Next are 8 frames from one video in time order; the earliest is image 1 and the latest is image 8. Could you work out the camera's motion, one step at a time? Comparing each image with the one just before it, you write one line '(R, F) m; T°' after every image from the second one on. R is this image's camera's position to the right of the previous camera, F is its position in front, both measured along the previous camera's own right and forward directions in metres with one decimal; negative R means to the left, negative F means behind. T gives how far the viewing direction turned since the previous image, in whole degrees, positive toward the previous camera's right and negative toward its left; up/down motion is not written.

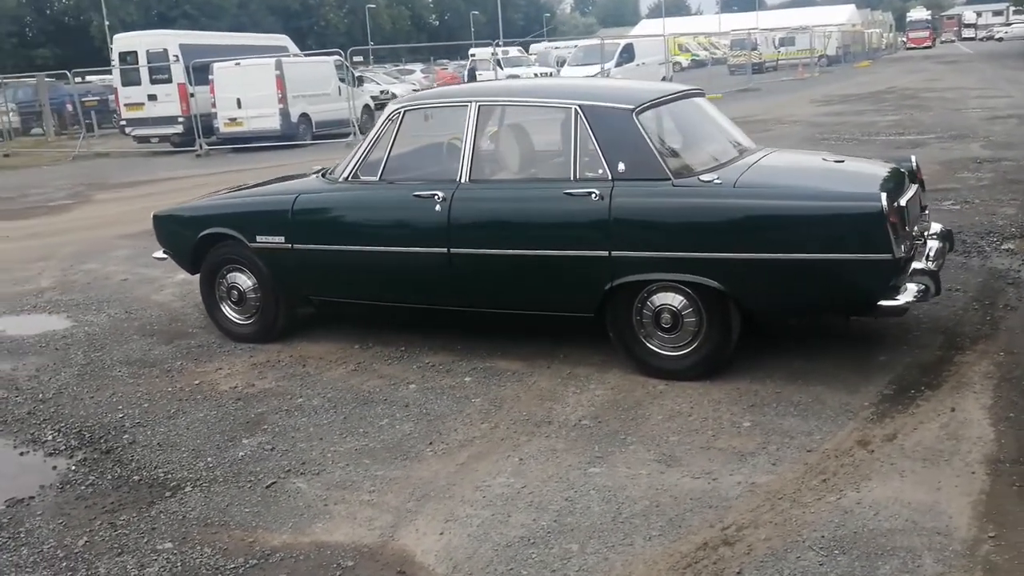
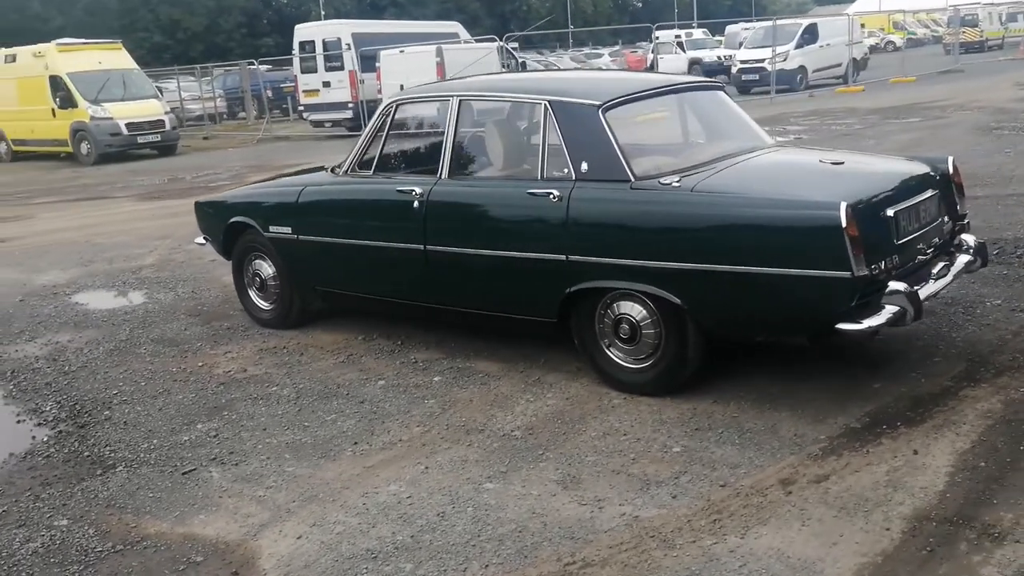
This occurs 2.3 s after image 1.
(+1.3, +0.3) m; -13°
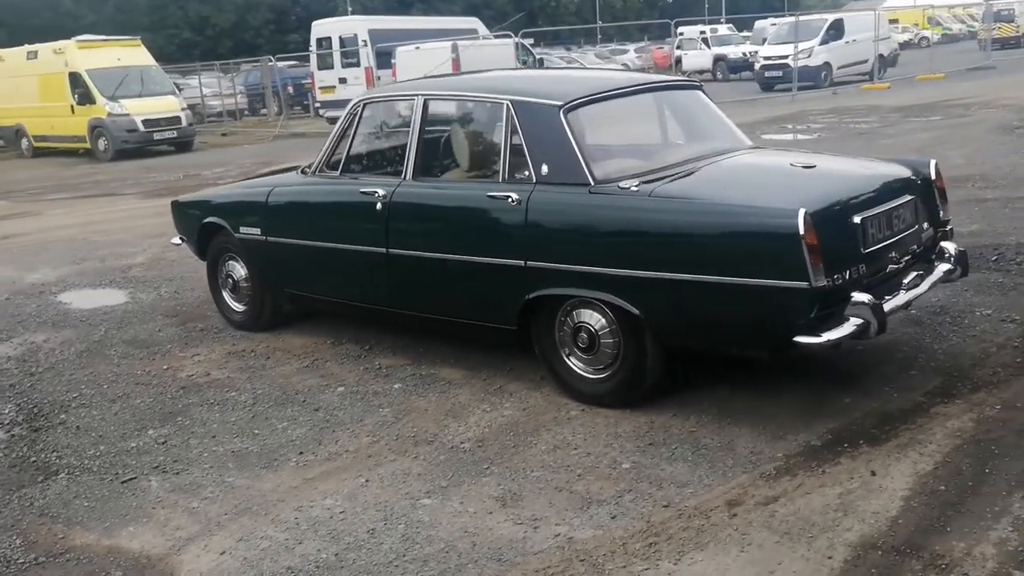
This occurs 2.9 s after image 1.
(+0.4, +0.2) m; -2°
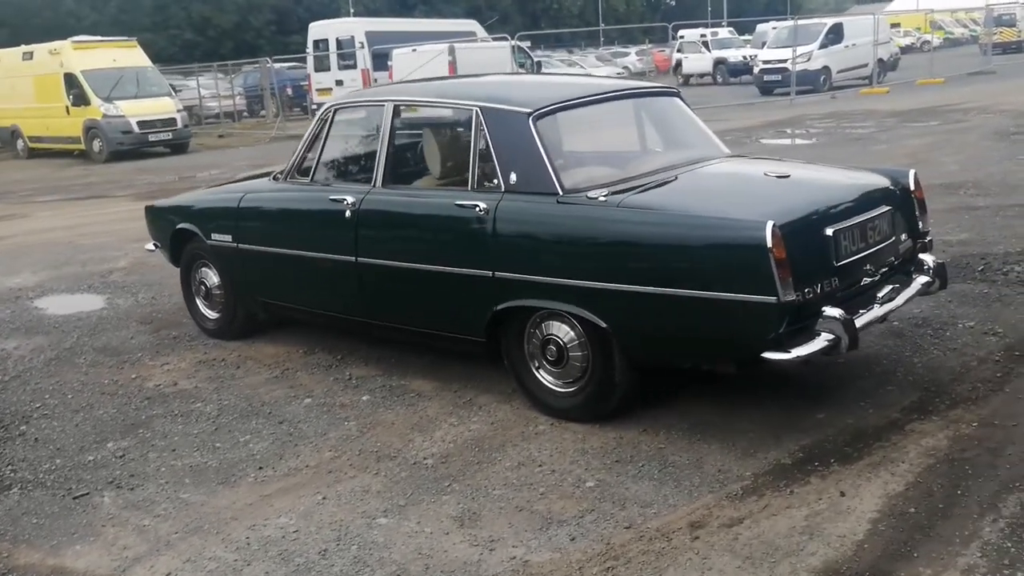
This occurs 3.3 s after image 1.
(+0.2, +0.1) m; 0°
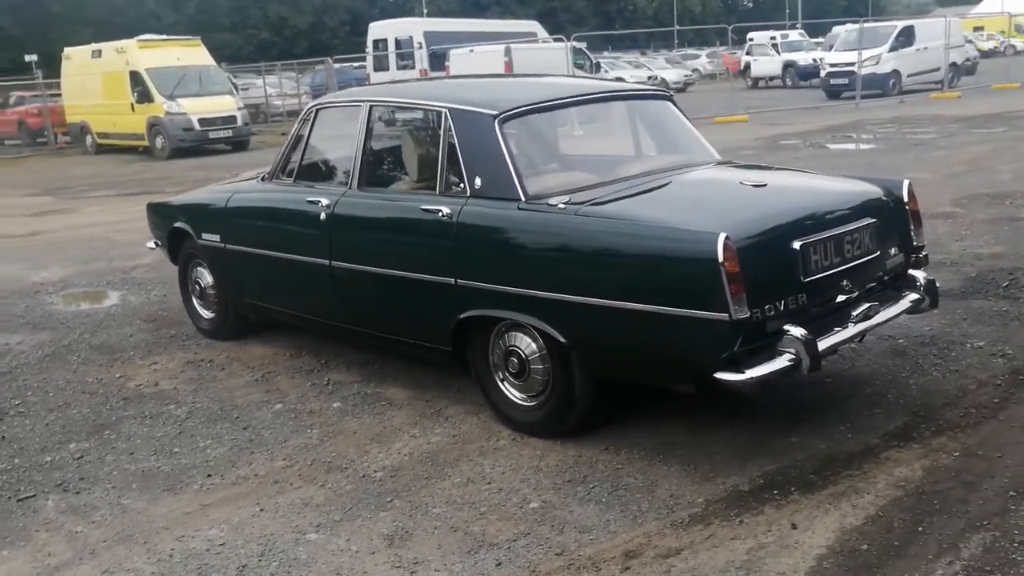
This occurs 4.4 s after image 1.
(+0.5, +0.2) m; -4°
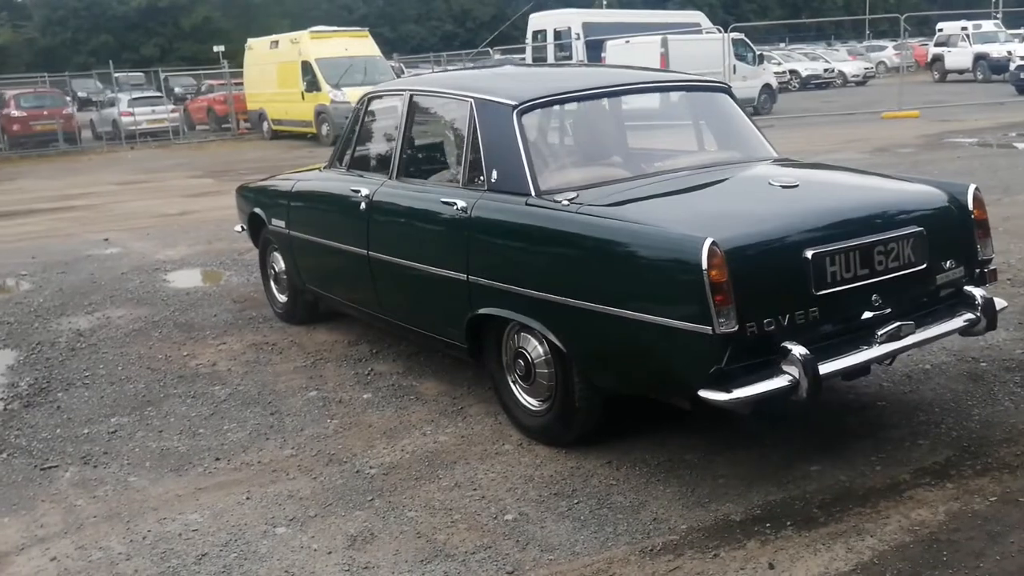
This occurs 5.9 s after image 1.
(+0.7, +0.3) m; -11°
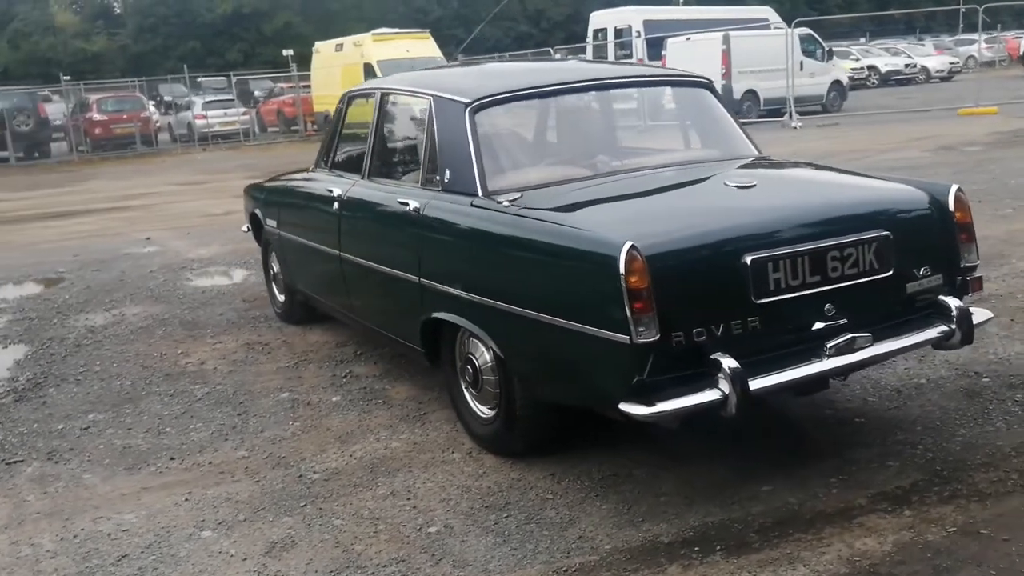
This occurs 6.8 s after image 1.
(+0.6, +0.2) m; -5°
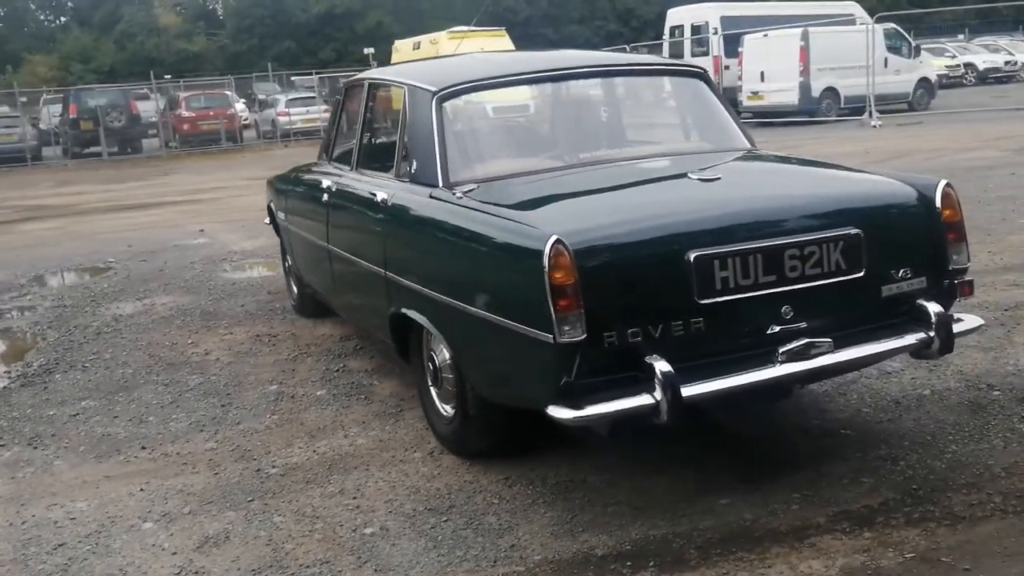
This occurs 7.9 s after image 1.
(+0.5, +0.2) m; -5°
